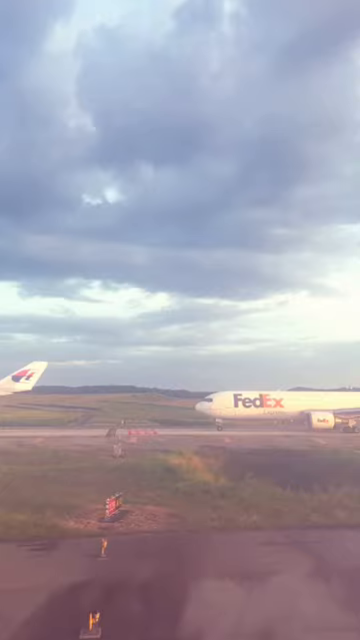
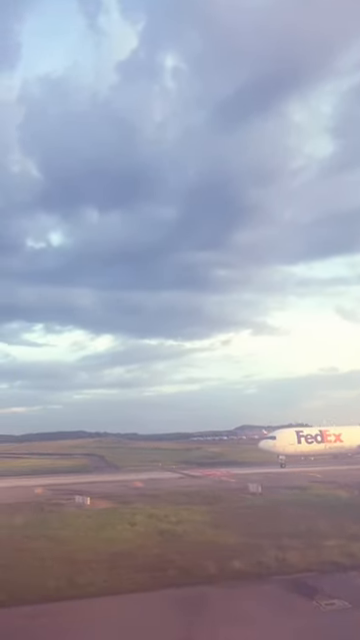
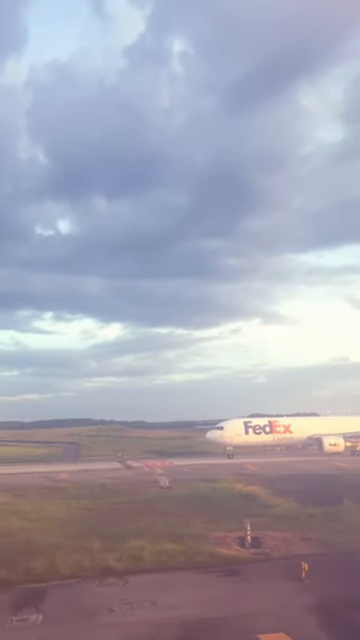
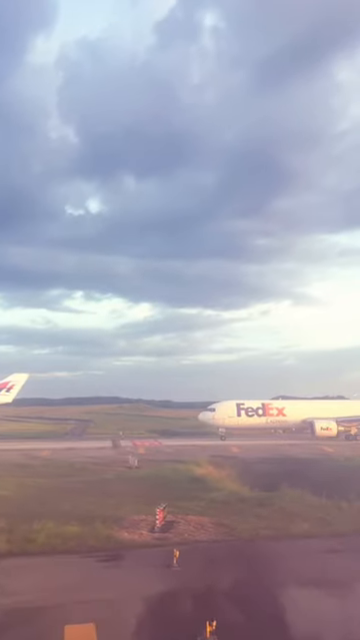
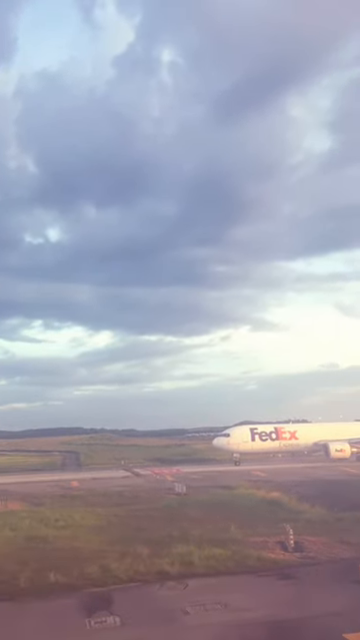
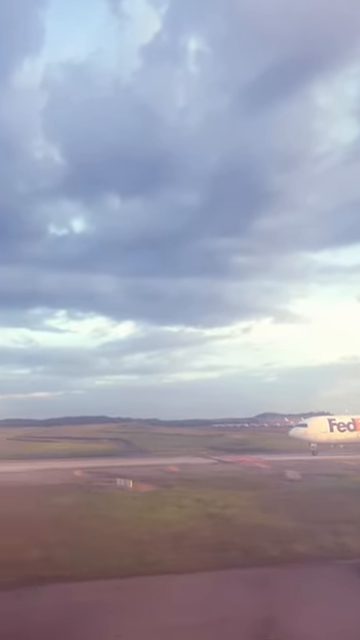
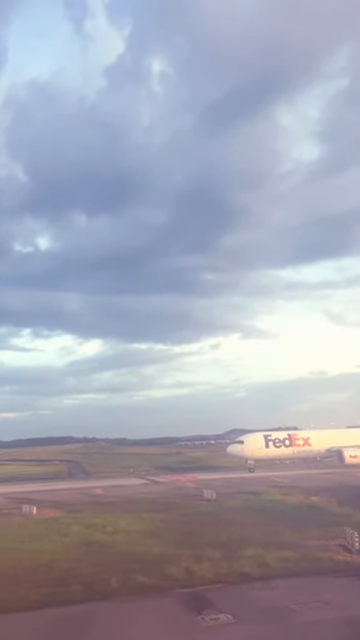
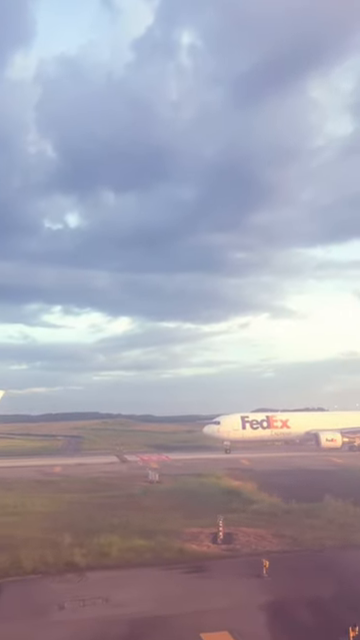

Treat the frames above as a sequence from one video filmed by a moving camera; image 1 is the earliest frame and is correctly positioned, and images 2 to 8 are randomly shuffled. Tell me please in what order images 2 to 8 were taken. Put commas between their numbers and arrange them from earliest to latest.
4, 8, 3, 5, 7, 2, 6
